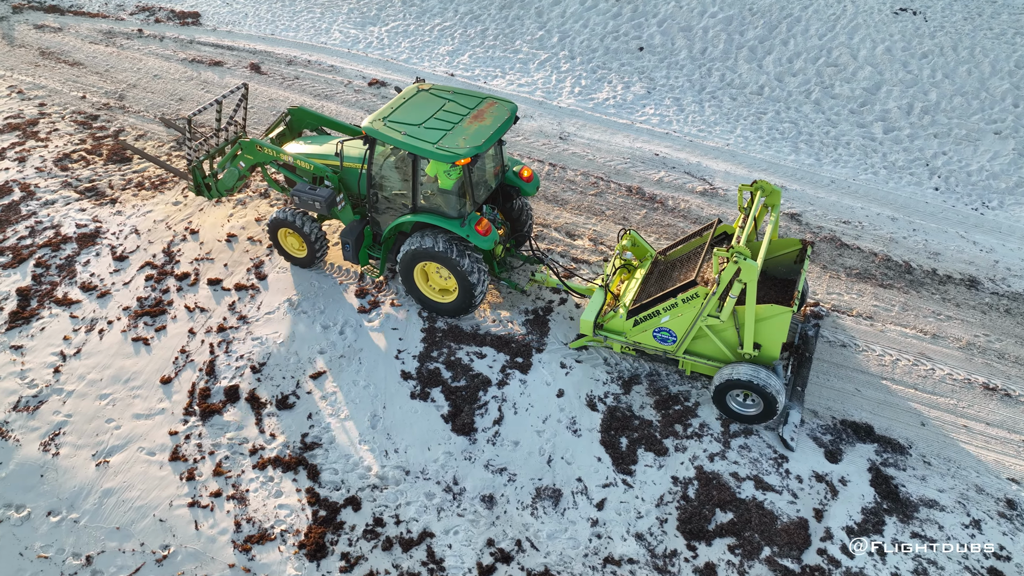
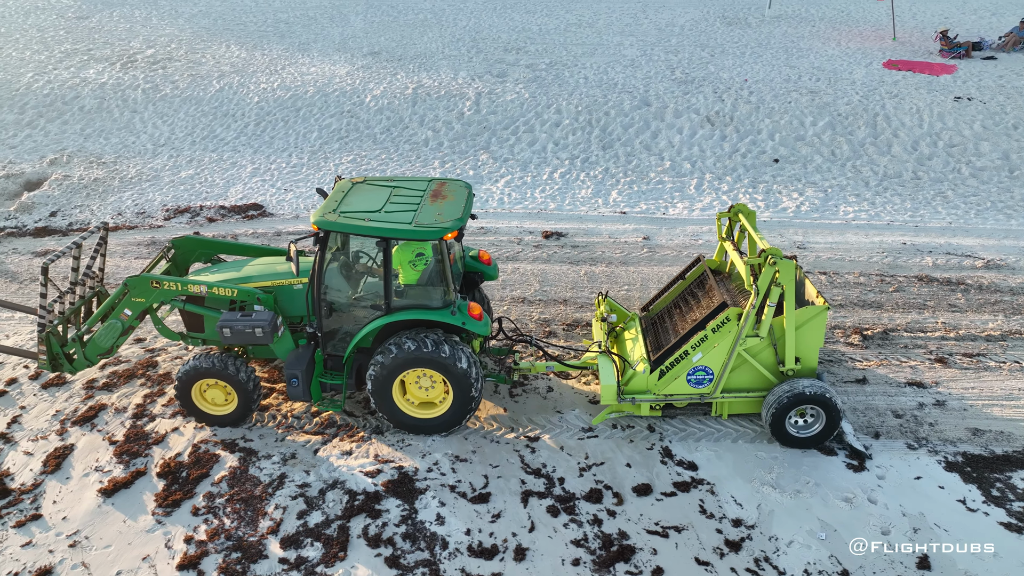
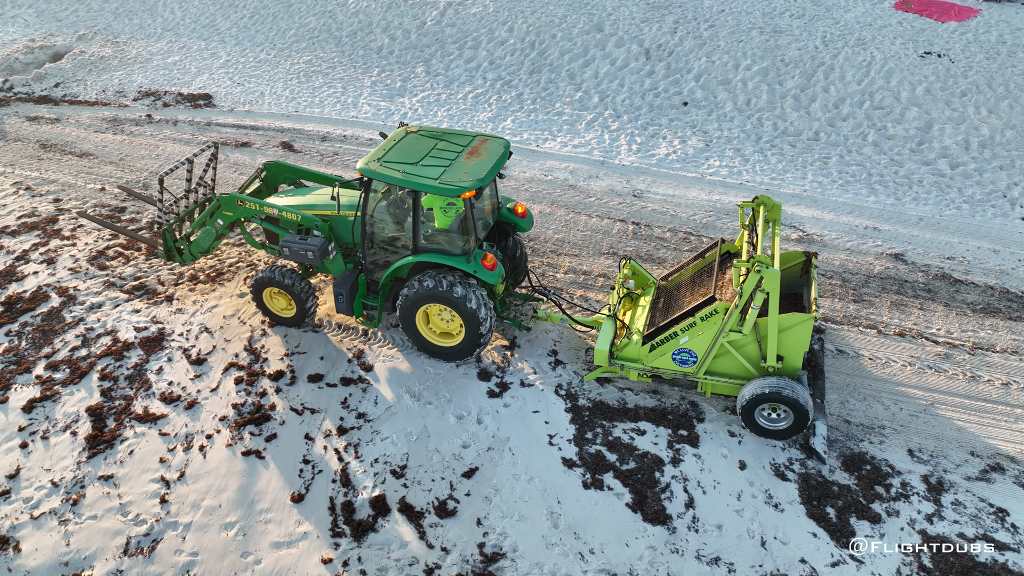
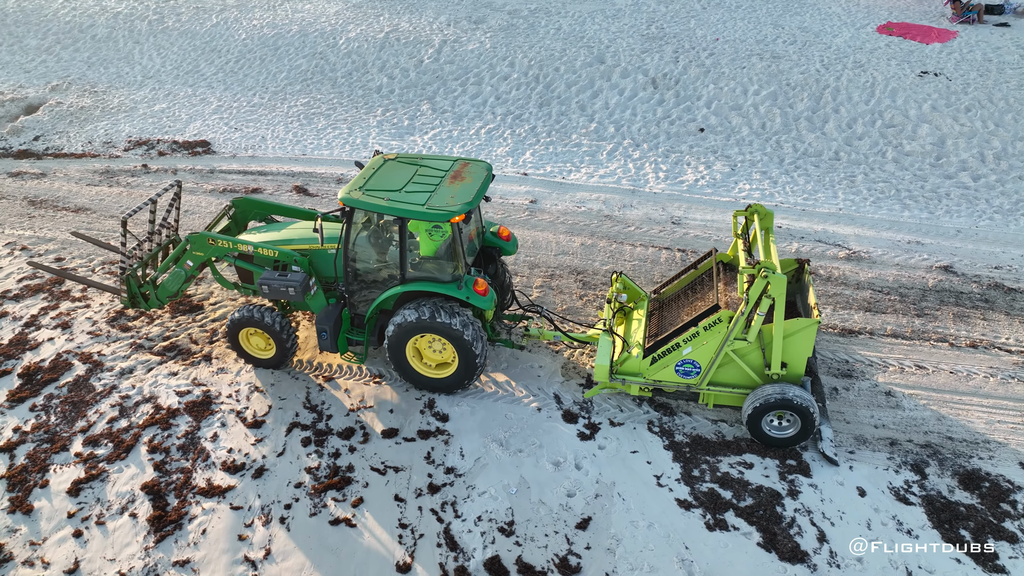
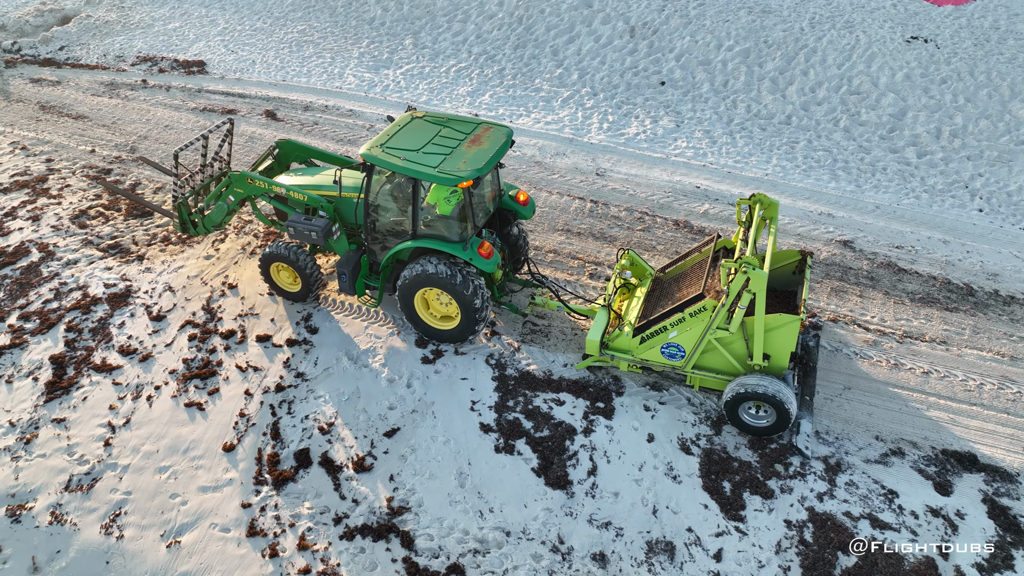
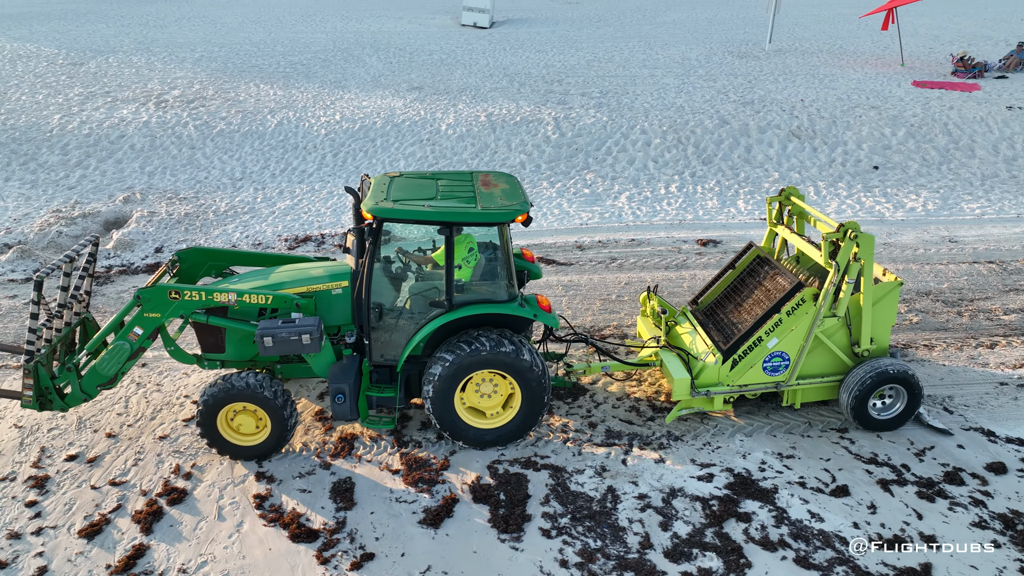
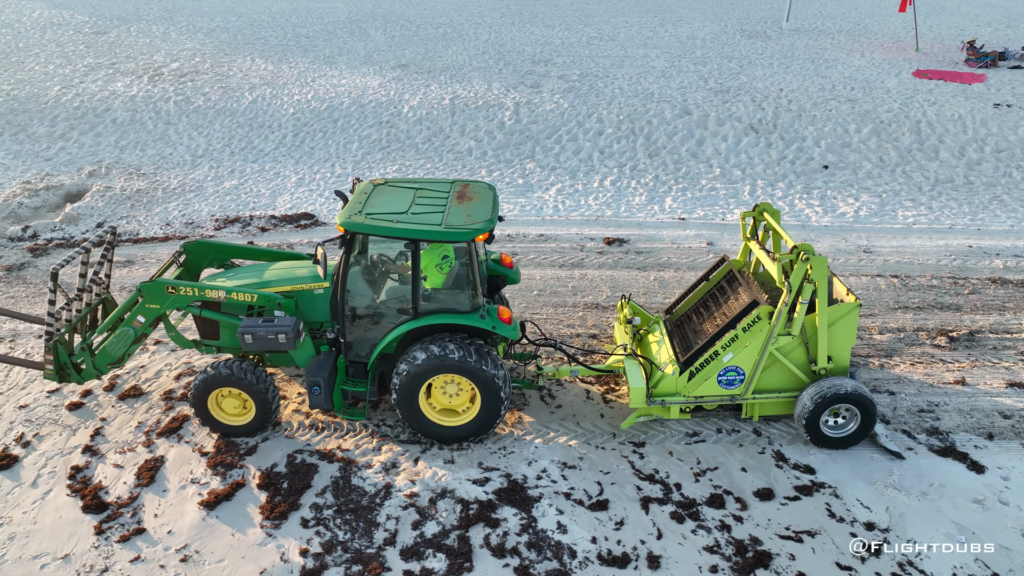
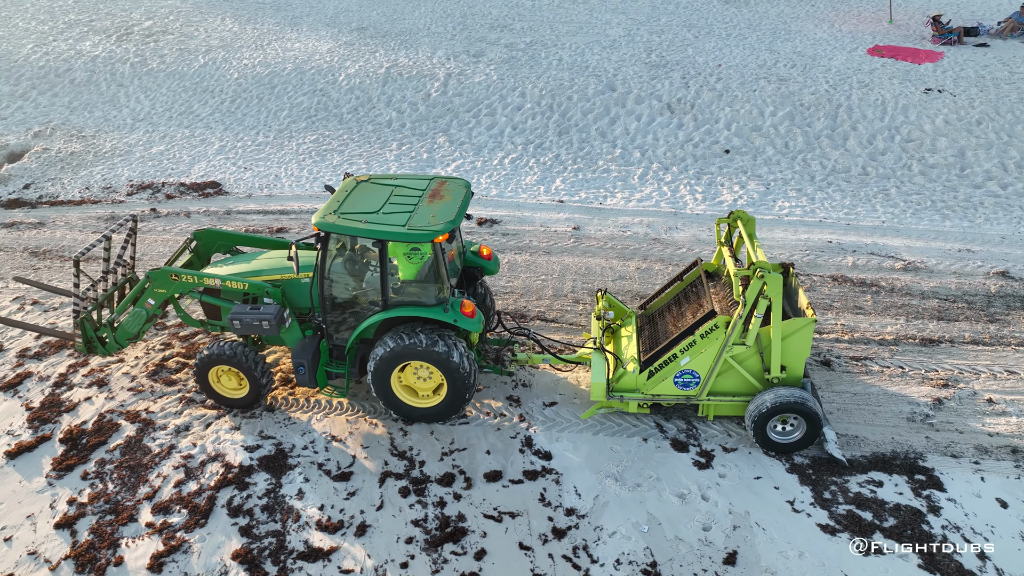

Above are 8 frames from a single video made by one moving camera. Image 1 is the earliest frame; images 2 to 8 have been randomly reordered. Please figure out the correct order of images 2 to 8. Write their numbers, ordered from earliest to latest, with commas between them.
5, 3, 4, 8, 2, 7, 6
